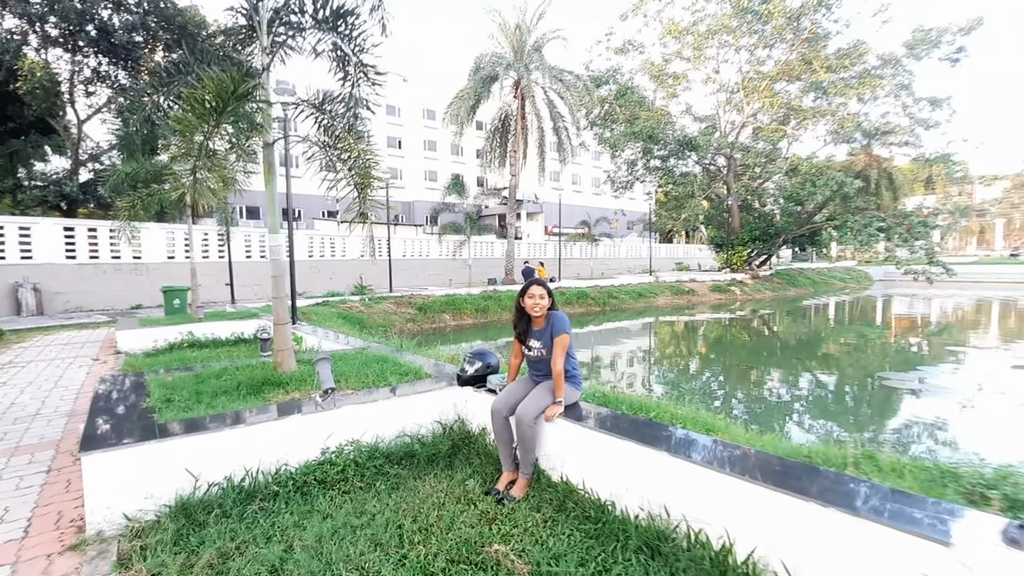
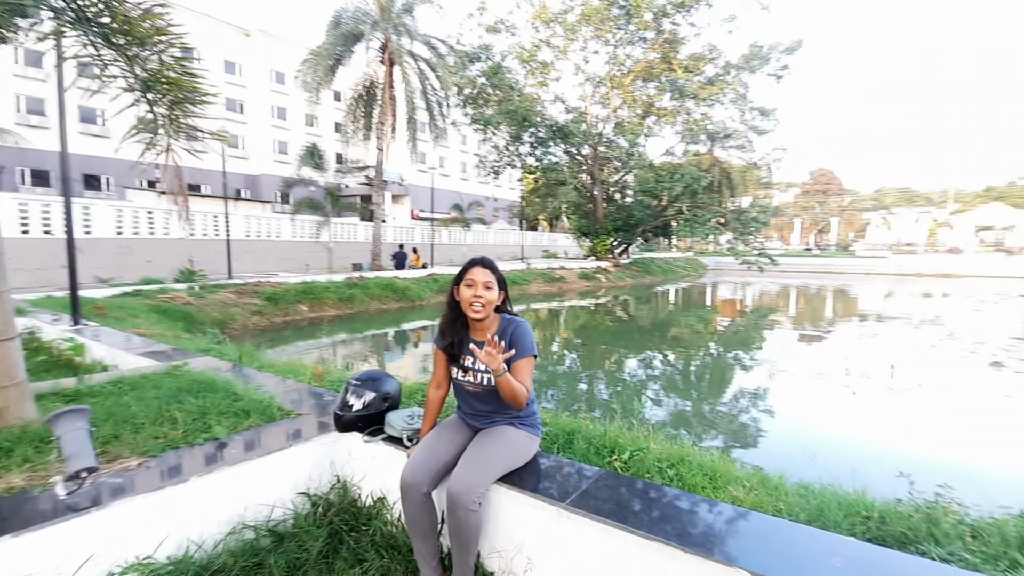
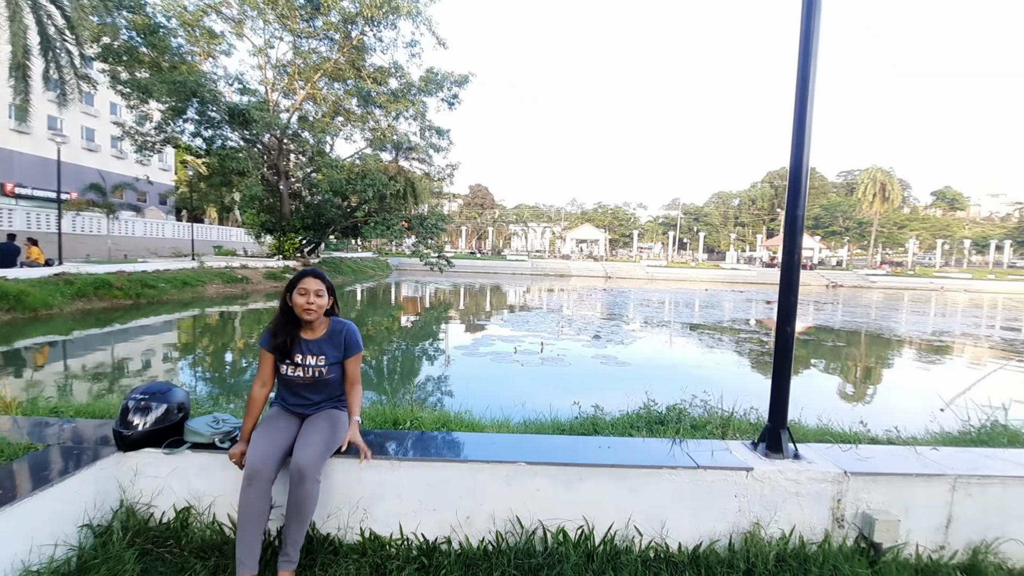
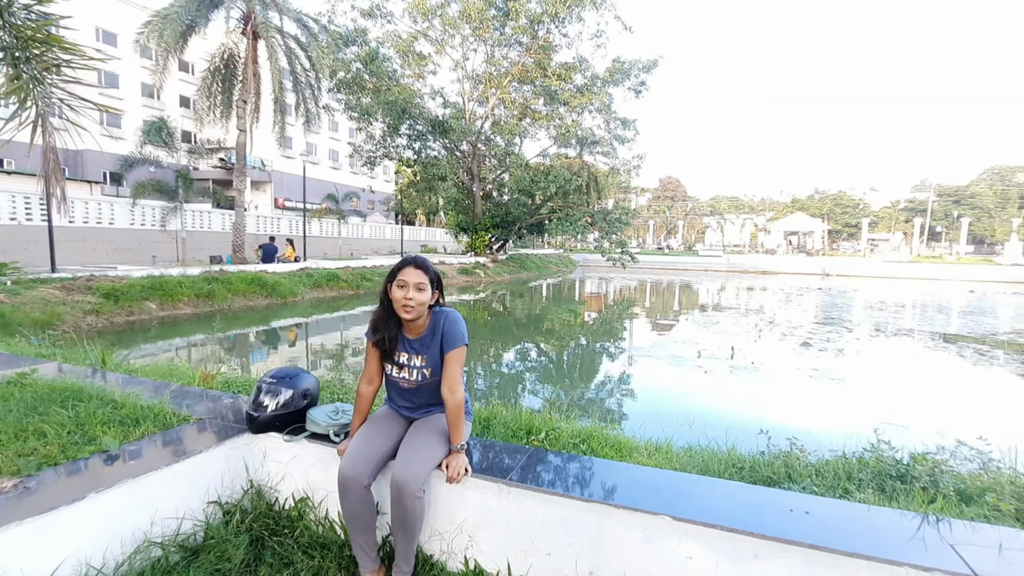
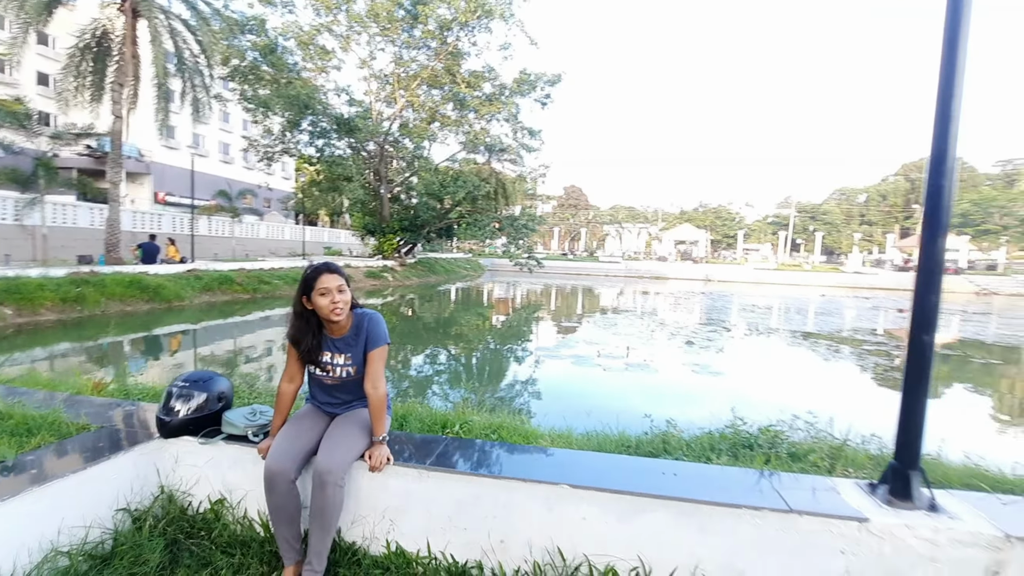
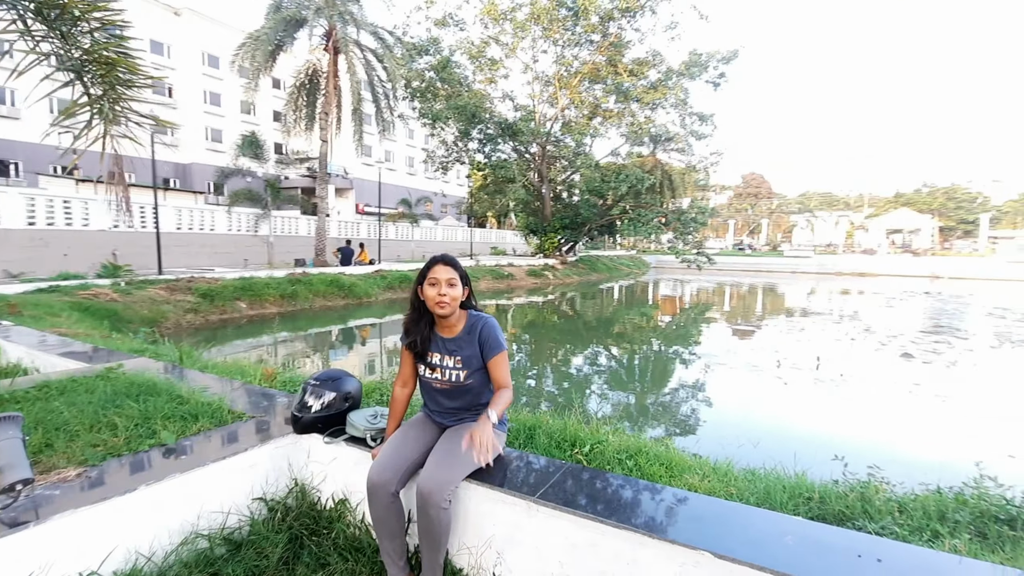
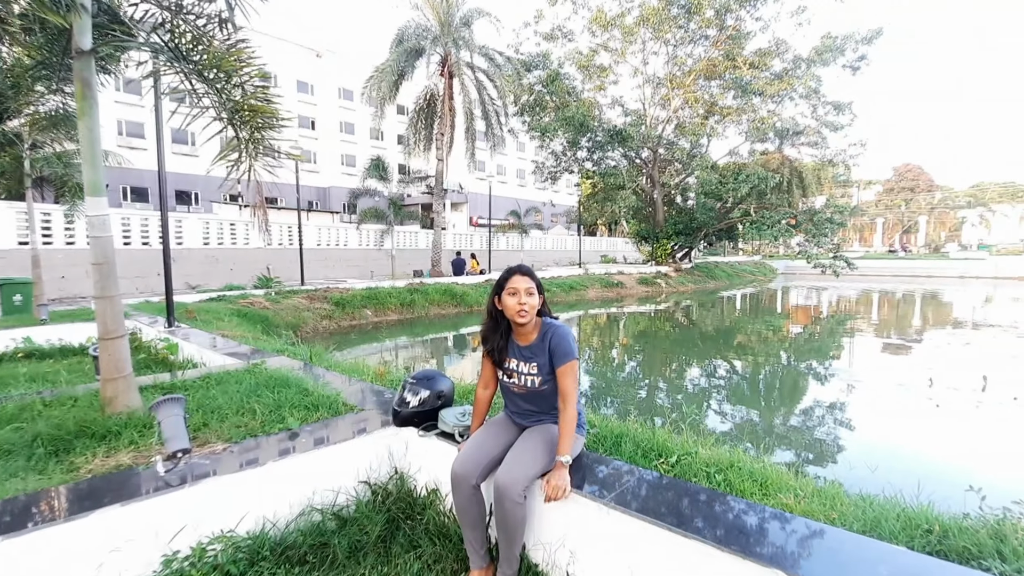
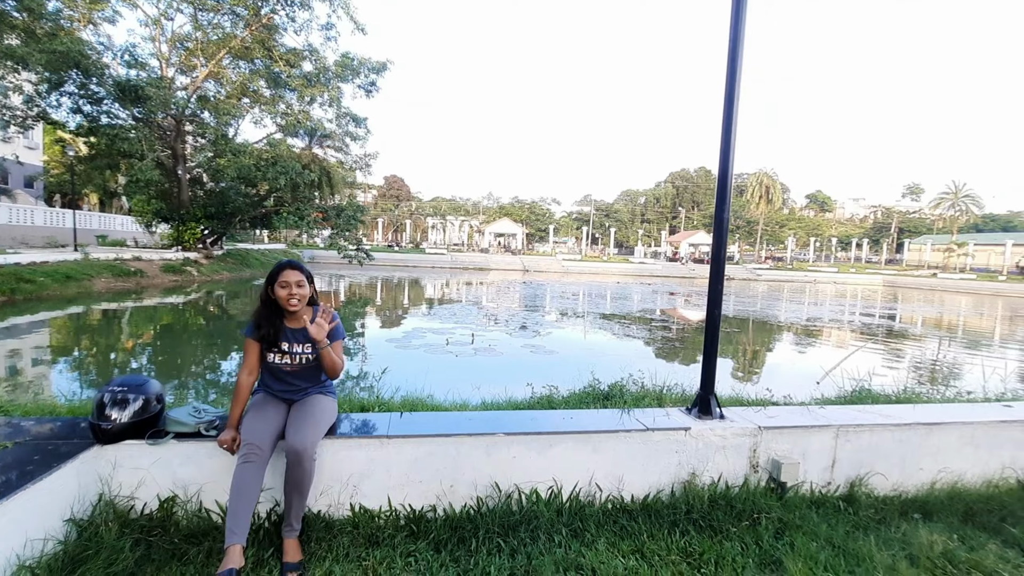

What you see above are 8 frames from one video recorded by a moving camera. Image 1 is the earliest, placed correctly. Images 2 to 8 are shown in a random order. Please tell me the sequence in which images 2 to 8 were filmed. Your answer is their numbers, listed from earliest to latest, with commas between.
7, 2, 6, 4, 5, 3, 8
